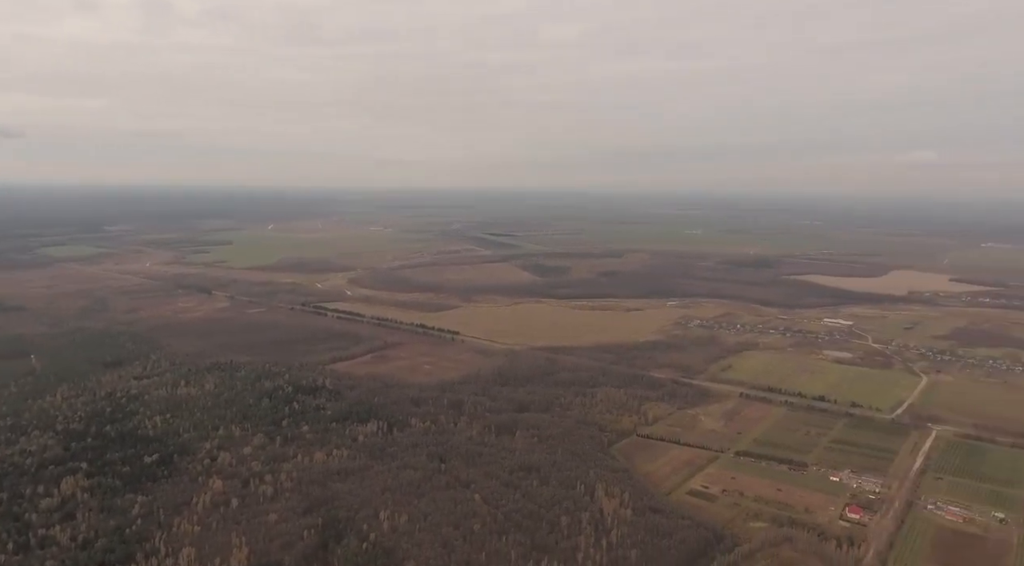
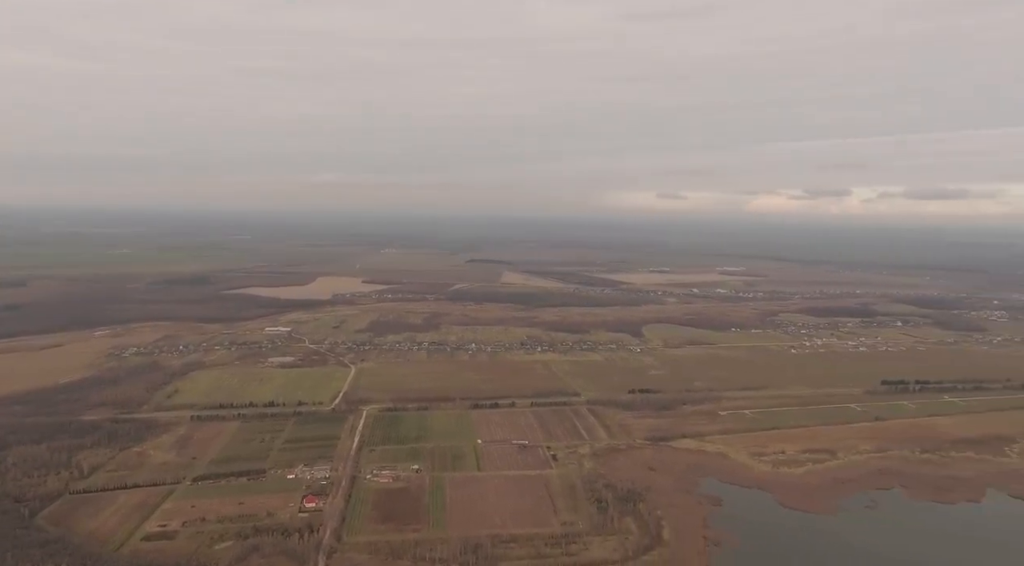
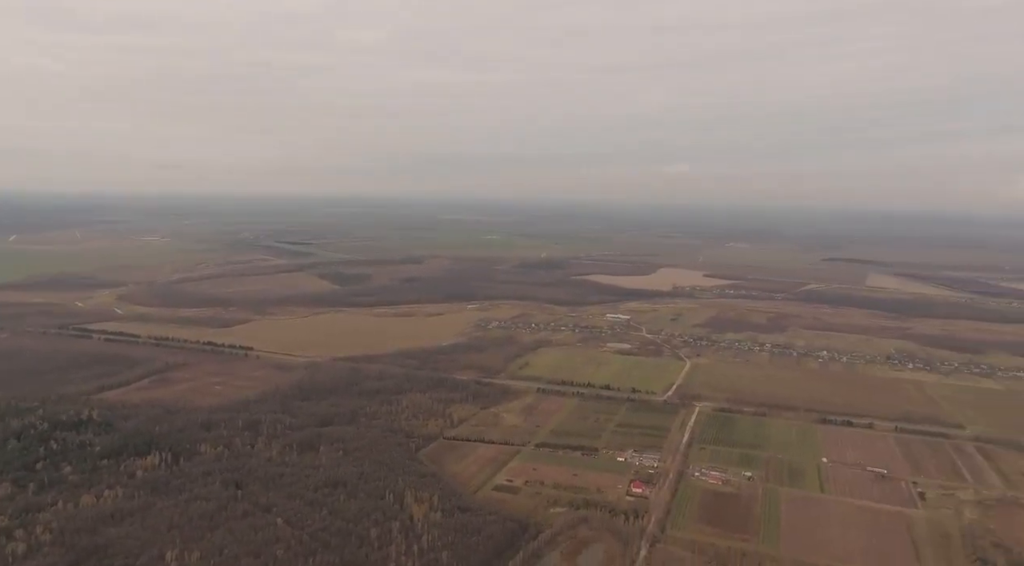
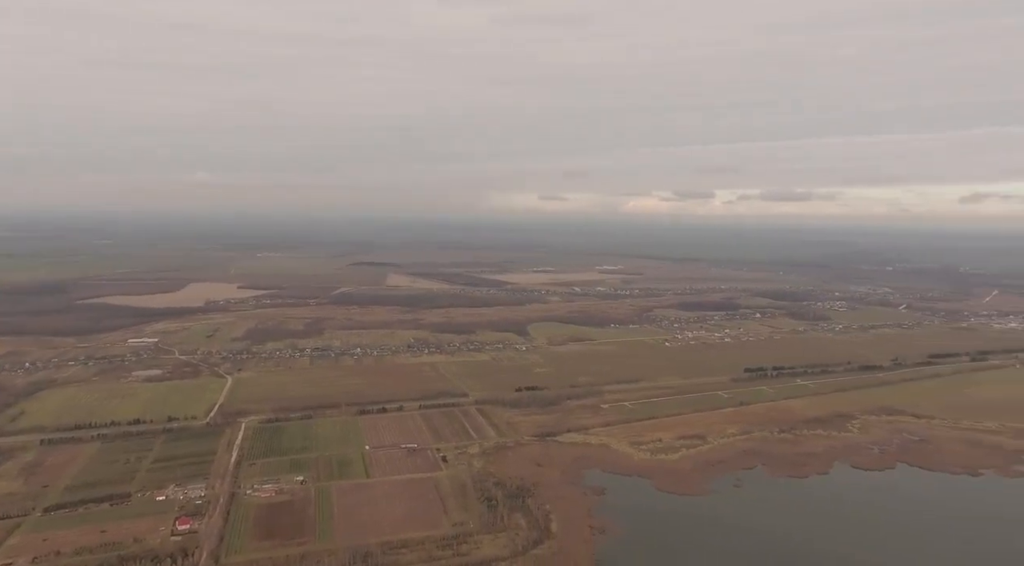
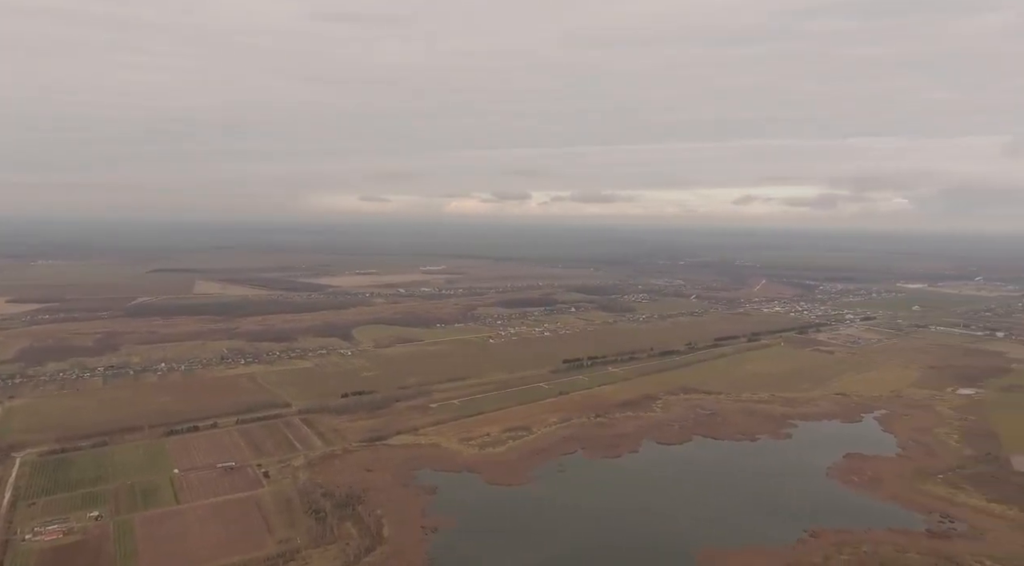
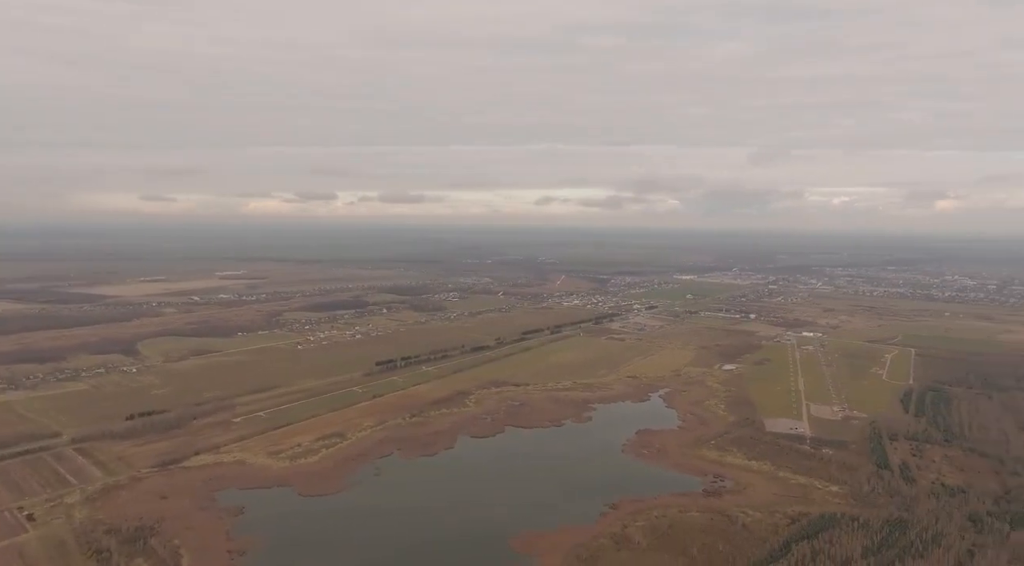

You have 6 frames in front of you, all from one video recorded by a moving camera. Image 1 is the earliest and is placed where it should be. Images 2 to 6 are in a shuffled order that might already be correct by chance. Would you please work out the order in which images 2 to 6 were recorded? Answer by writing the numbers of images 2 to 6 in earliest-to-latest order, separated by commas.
3, 2, 4, 5, 6
